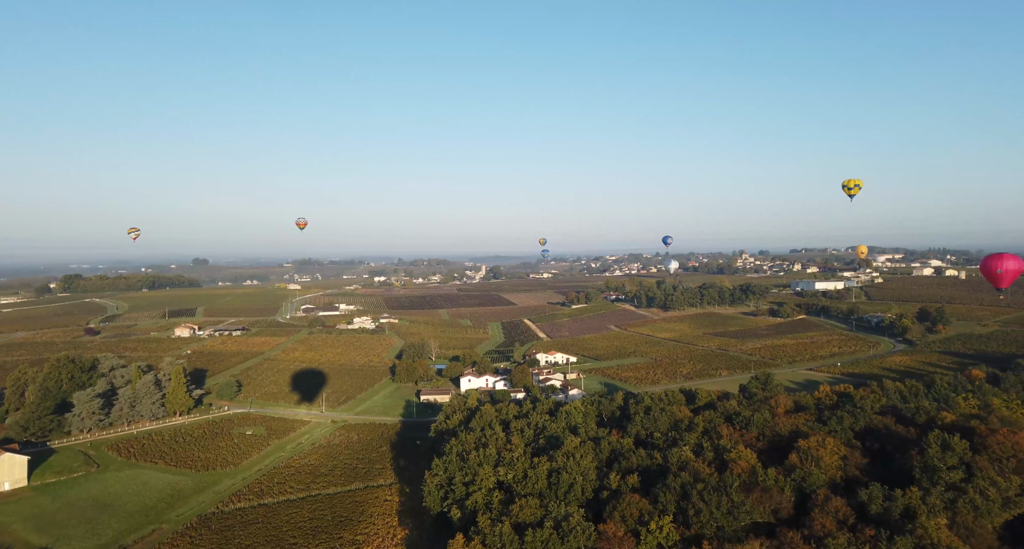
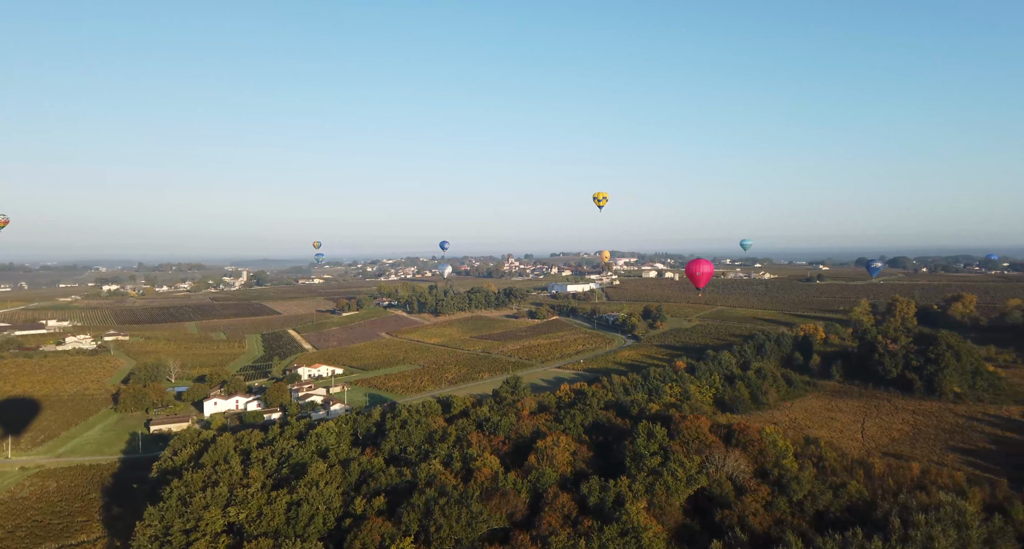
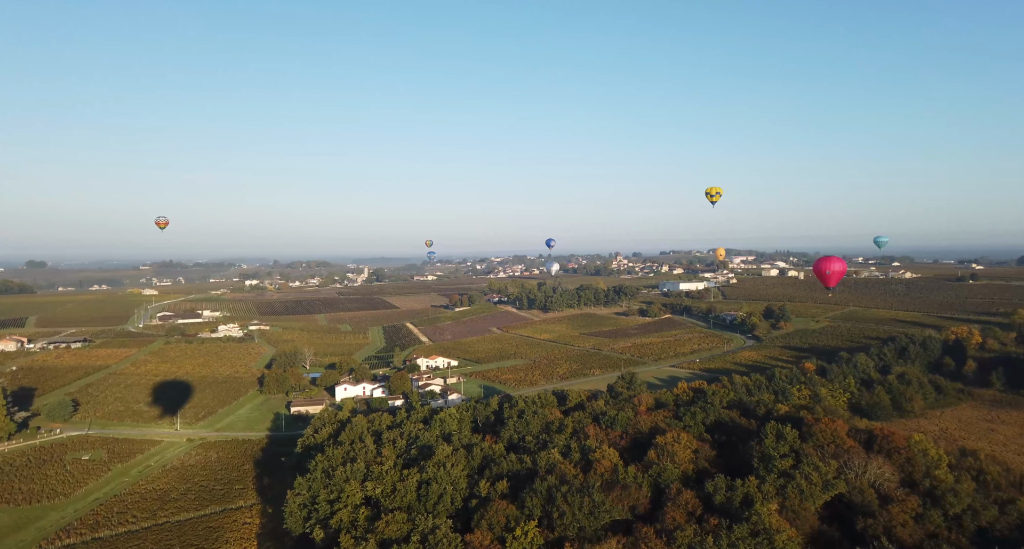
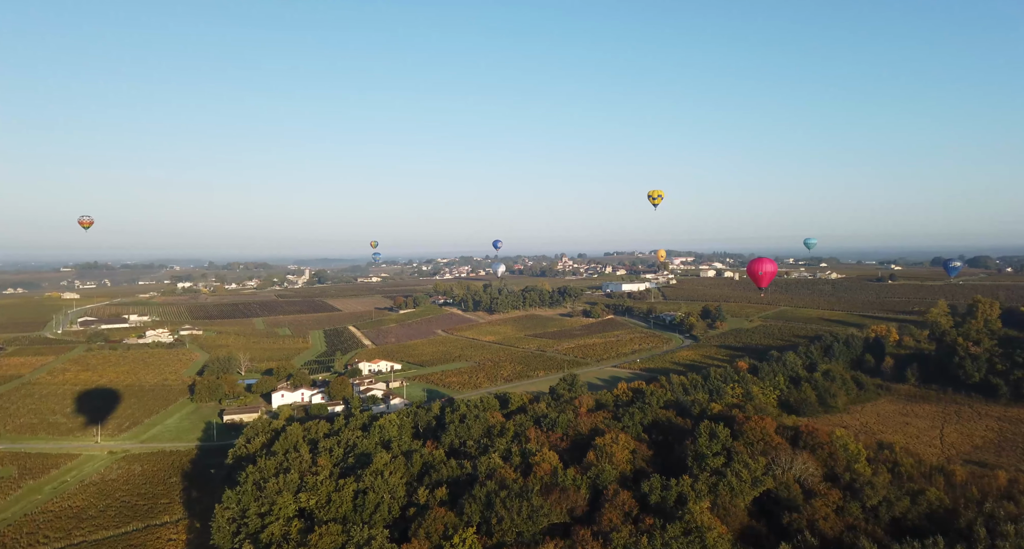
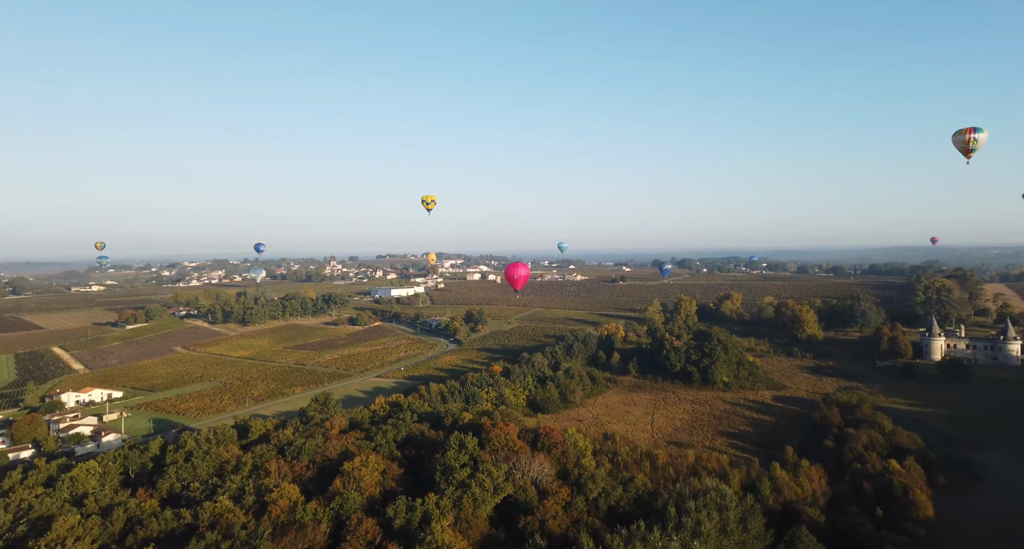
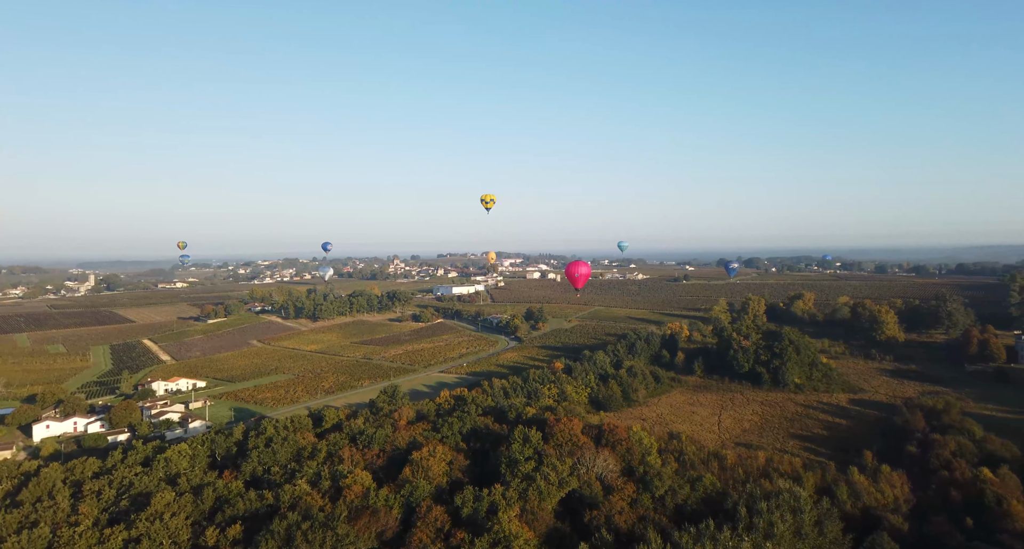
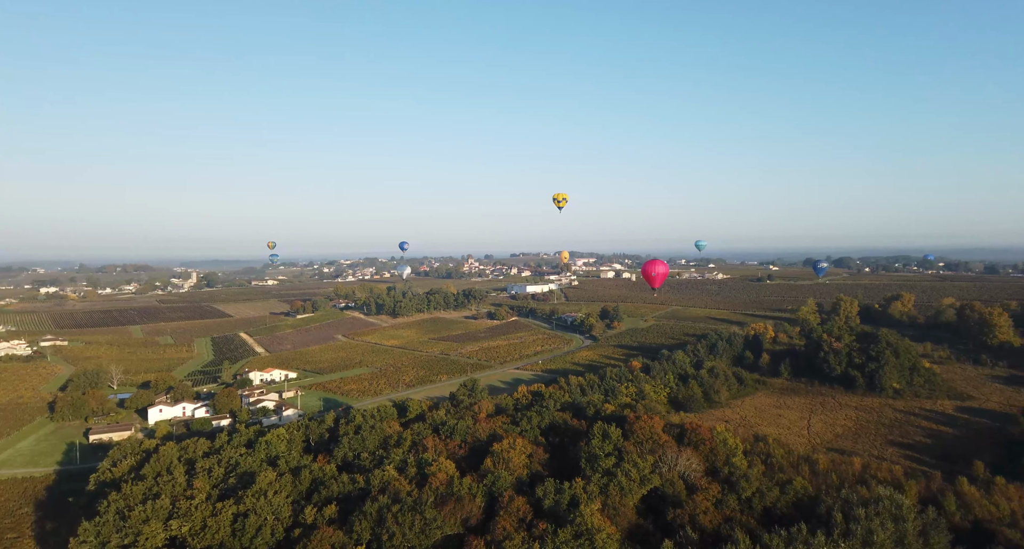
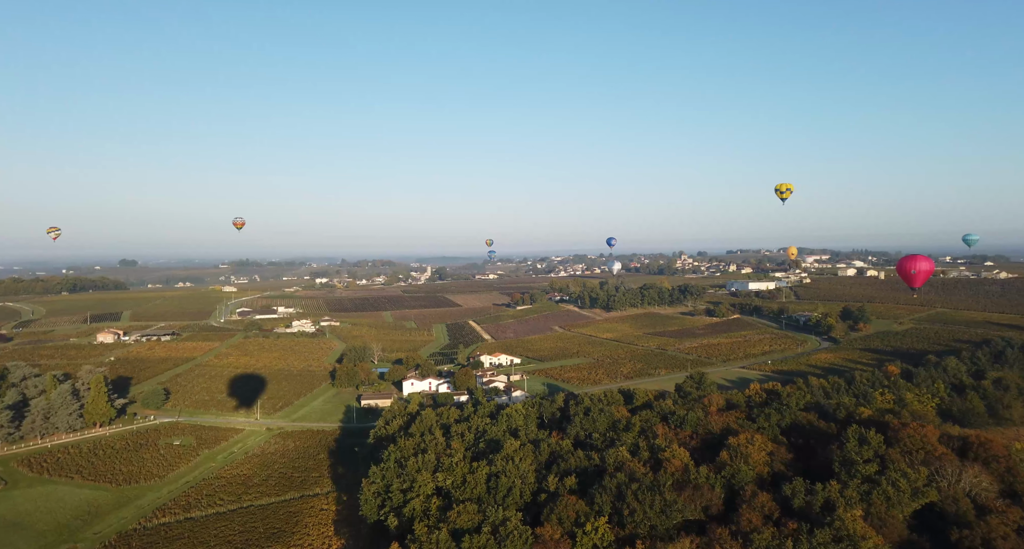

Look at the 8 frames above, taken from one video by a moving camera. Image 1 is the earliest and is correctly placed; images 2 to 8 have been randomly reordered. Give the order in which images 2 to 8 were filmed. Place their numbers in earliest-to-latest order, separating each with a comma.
8, 3, 4, 2, 7, 6, 5
